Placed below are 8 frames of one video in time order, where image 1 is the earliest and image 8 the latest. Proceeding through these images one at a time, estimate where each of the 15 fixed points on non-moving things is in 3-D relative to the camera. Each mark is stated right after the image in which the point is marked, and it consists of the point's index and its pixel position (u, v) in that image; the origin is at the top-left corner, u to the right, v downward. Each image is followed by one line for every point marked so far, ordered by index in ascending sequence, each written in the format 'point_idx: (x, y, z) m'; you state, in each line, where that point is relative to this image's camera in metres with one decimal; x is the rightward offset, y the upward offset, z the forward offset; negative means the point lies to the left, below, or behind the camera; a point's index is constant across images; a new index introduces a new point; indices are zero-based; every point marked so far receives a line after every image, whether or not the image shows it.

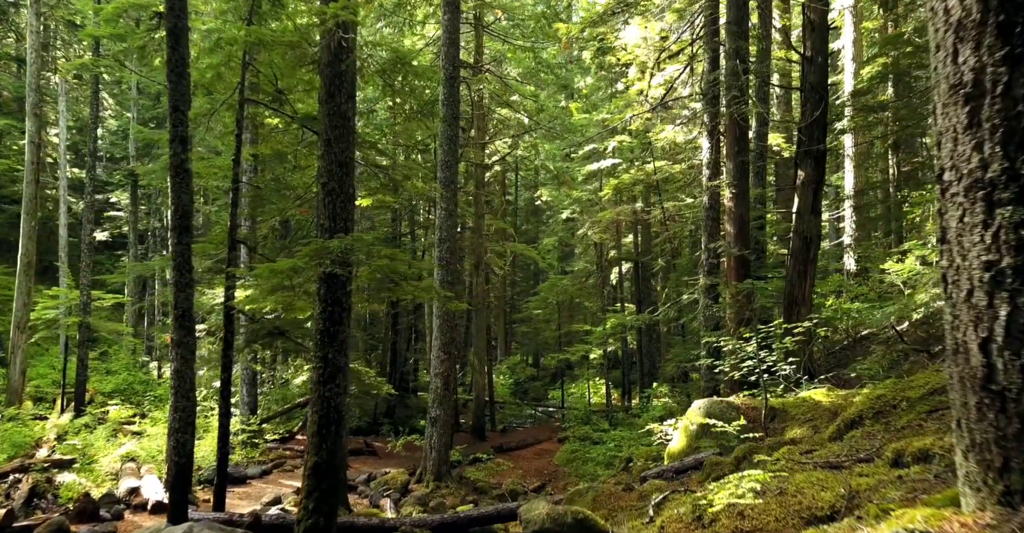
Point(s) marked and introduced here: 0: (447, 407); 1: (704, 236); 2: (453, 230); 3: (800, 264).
0: (-1.3, -2.9, +17.4) m
1: (+3.6, +0.6, +15.6) m
2: (-1.2, +0.7, +17.3) m
3: (+4.7, +0.1, +13.7) m
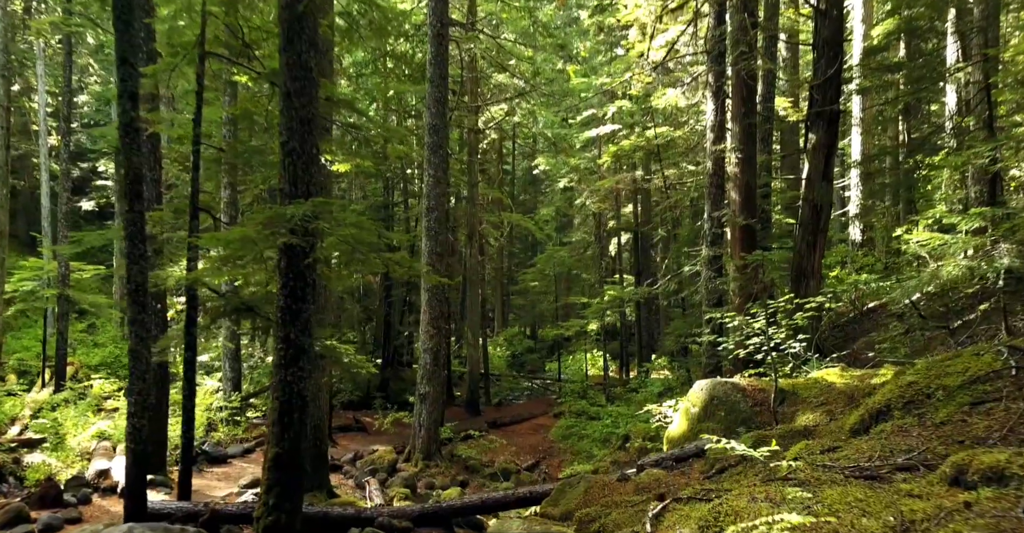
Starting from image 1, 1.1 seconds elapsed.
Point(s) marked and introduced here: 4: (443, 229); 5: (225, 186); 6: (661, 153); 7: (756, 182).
0: (-1.5, -2.3, +16.6) m
1: (+3.4, +1.1, +14.8) m
2: (-1.4, +1.3, +16.5) m
3: (+4.5, +0.5, +12.8) m
4: (-1.4, +0.8, +16.6) m
5: (-5.4, +1.5, +15.9) m
6: (+3.5, +2.7, +19.8) m
7: (+4.0, +1.4, +13.7) m
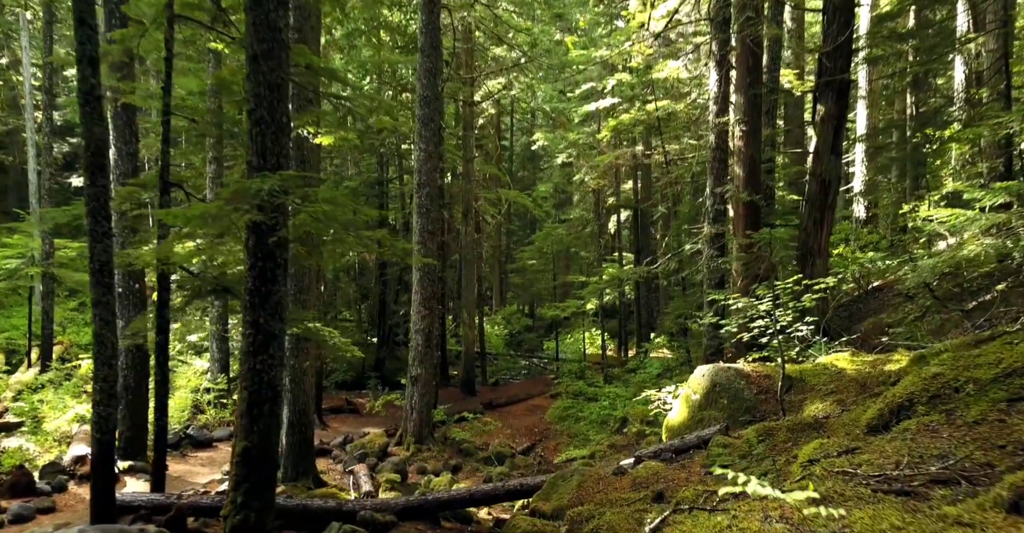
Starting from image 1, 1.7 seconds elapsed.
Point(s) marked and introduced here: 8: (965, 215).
0: (-1.6, -1.9, +16.1) m
1: (+3.3, +1.5, +14.2) m
2: (-1.5, +1.7, +15.8) m
3: (+4.4, +0.8, +12.2) m
4: (-1.5, +1.2, +16.0) m
5: (-5.5, +1.9, +15.3) m
6: (+3.4, +3.2, +19.1) m
7: (+3.9, +1.7, +13.1) m
8: (+5.4, +0.6, +10.0) m
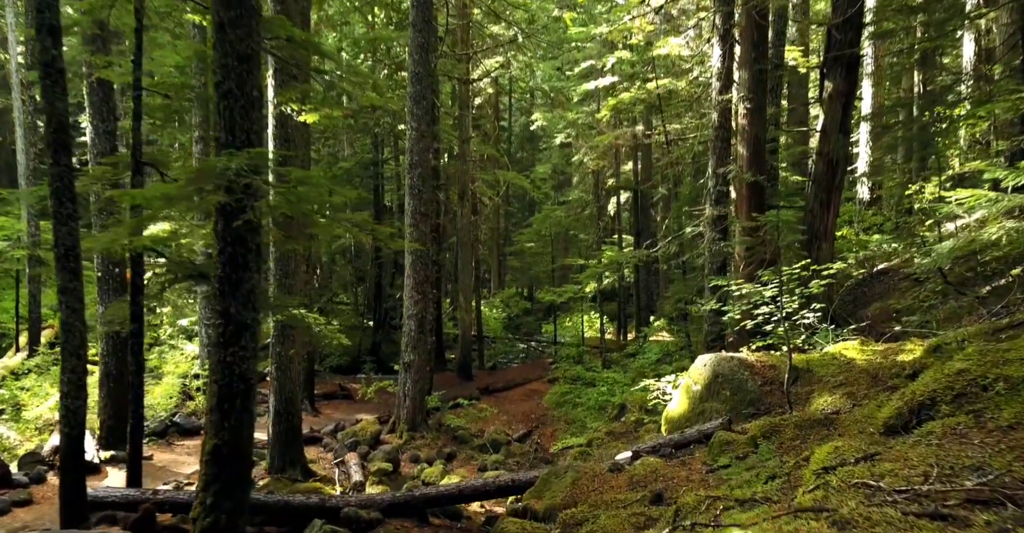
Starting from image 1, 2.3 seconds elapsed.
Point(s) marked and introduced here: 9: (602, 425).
0: (-1.7, -1.6, +15.7) m
1: (+3.2, +1.7, +13.7) m
2: (-1.5, +2.0, +15.3) m
3: (+4.3, +1.1, +11.7) m
4: (-1.6, +1.5, +15.5) m
5: (-5.6, +2.2, +14.8) m
6: (+3.3, +3.5, +18.6) m
7: (+3.8, +2.0, +12.6) m
8: (+5.3, +0.8, +9.5) m
9: (+1.7, -3.0, +16.2) m
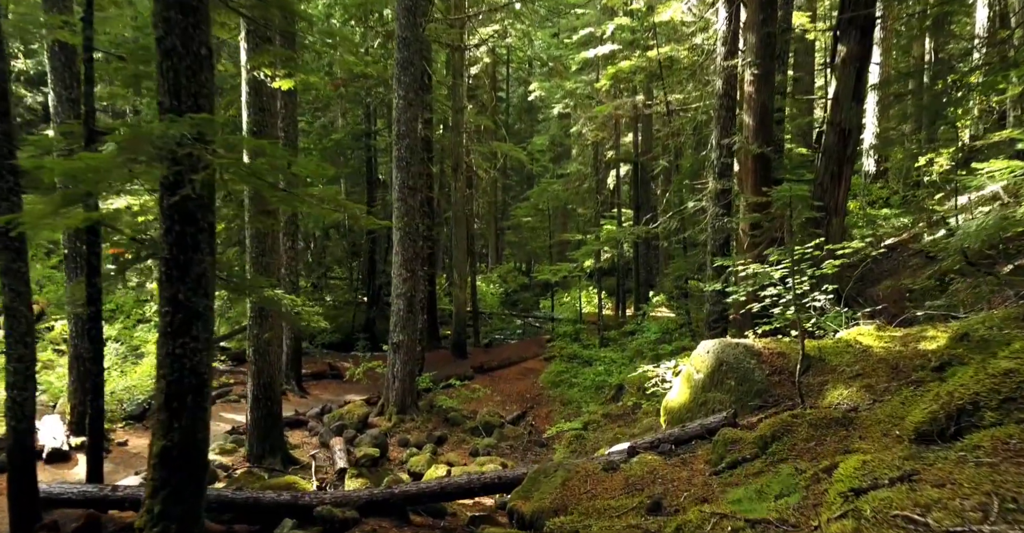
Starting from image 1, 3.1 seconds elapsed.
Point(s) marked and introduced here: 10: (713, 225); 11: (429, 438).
0: (-1.8, -1.1, +15.0) m
1: (+3.1, +2.1, +12.9) m
2: (-1.7, +2.5, +14.6) m
3: (+4.2, +1.4, +11.0) m
4: (-1.7, +1.9, +14.7) m
5: (-5.7, +2.6, +14.0) m
6: (+3.2, +4.0, +17.8) m
7: (+3.7, +2.3, +11.8) m
8: (+5.2, +1.0, +8.8) m
9: (+1.6, -2.6, +15.6) m
10: (+3.0, +0.6, +12.7) m
11: (-1.4, -2.9, +14.3) m
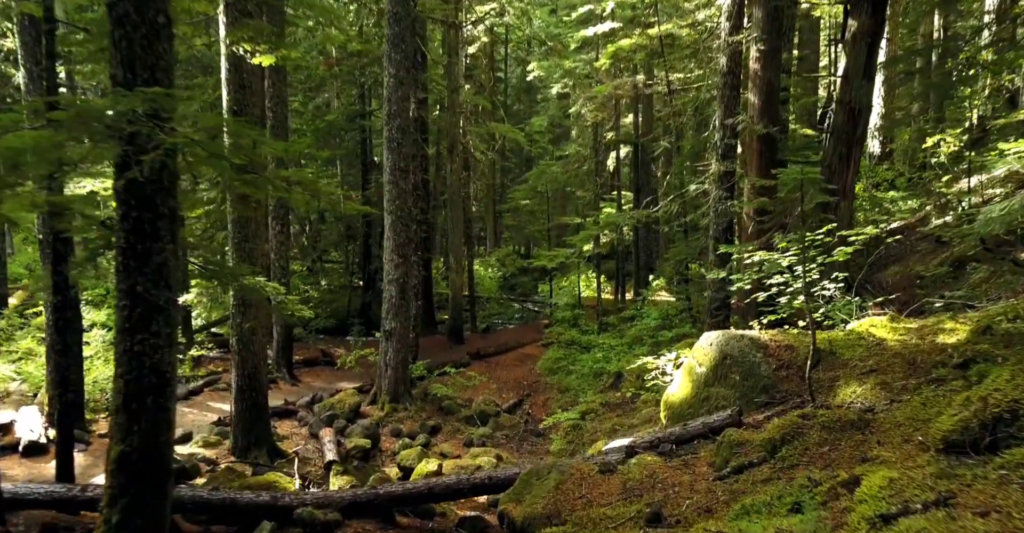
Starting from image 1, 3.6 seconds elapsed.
0: (-1.9, -0.9, +14.6) m
1: (+3.0, +2.3, +12.4) m
2: (-1.7, +2.7, +14.1) m
3: (+4.1, +1.5, +10.5) m
4: (-1.8, +2.2, +14.2) m
5: (-5.7, +2.8, +13.5) m
6: (+3.1, +4.4, +17.3) m
7: (+3.6, +2.5, +11.3) m
8: (+5.1, +1.2, +8.3) m
9: (+1.5, -2.3, +15.2) m
10: (+2.9, +0.8, +12.2) m
11: (-1.5, -2.7, +13.9) m
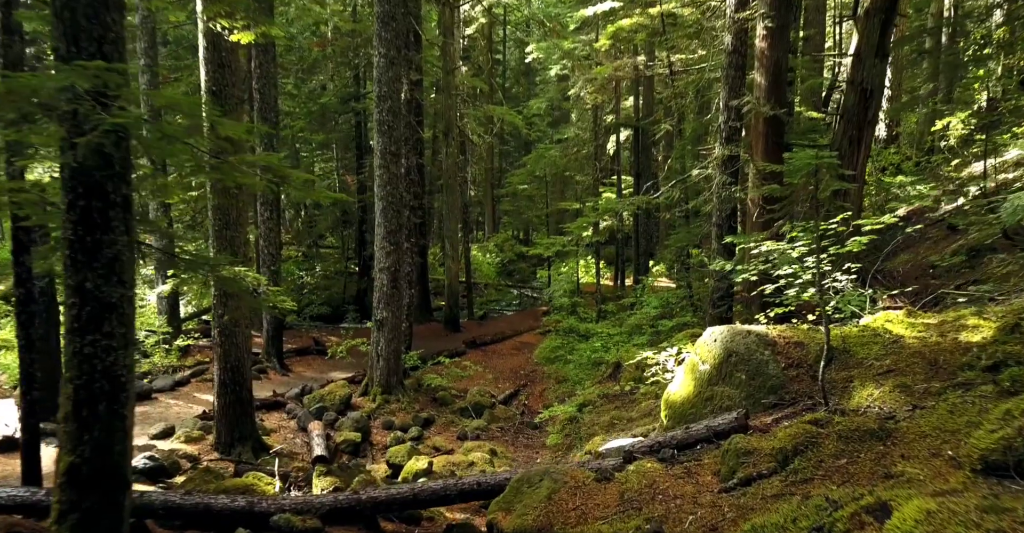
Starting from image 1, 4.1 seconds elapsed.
0: (-1.9, -0.7, +14.1) m
1: (+3.0, +2.5, +11.9) m
2: (-1.8, +2.9, +13.5) m
3: (+4.1, +1.7, +10.0) m
4: (-1.8, +2.4, +13.7) m
5: (-5.8, +3.0, +13.0) m
6: (+3.0, +4.6, +16.7) m
7: (+3.5, +2.6, +10.8) m
8: (+5.0, +1.2, +7.8) m
9: (+1.5, -2.1, +14.7) m
10: (+2.9, +1.0, +11.7) m
11: (-1.5, -2.5, +13.5) m
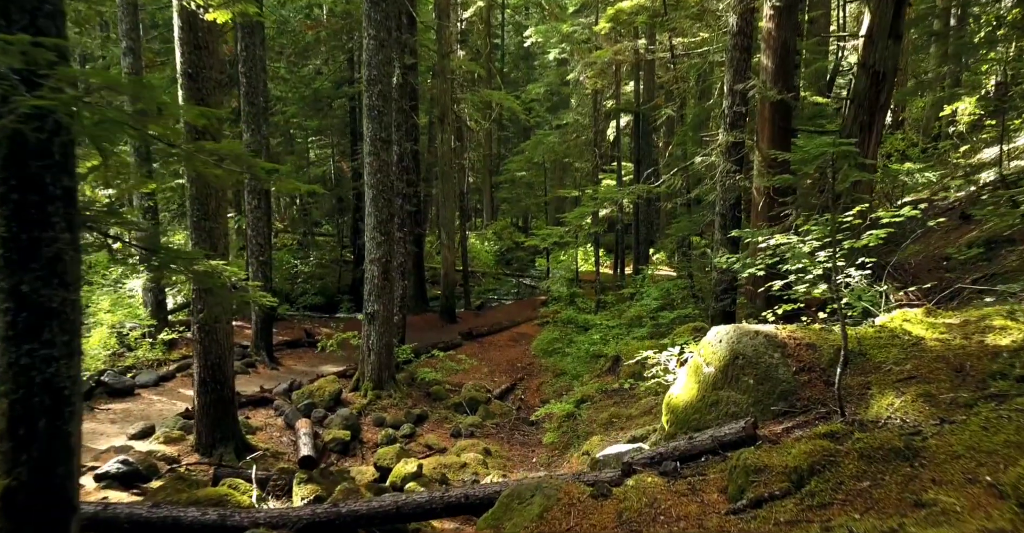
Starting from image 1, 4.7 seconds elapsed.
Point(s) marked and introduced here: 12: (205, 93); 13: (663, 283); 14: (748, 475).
0: (-2.0, -0.5, +13.7) m
1: (+2.9, +2.6, +11.4) m
2: (-1.9, +3.0, +13.0) m
3: (+4.0, +1.7, +9.5) m
4: (-1.9, +2.5, +13.2) m
5: (-5.9, +3.2, +12.5) m
6: (+3.0, +4.8, +16.1) m
7: (+3.4, +2.7, +10.3) m
8: (+4.9, +1.3, +7.3) m
9: (+1.4, -1.9, +14.3) m
10: (+2.8, +1.1, +11.2) m
11: (-1.6, -2.3, +13.1) m
12: (-3.4, +1.9, +9.3) m
13: (+3.2, -0.4, +17.9) m
14: (+1.5, -1.3, +5.3) m
